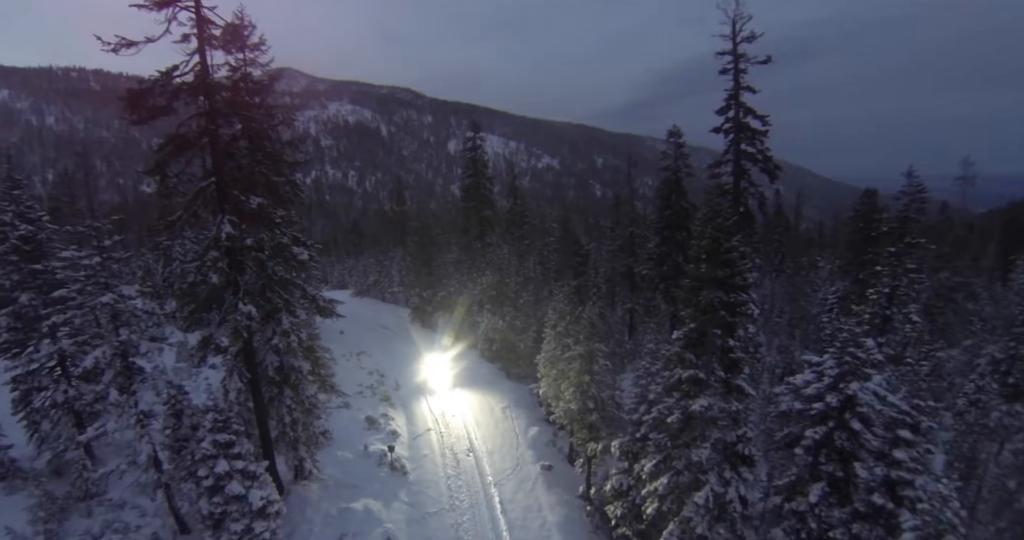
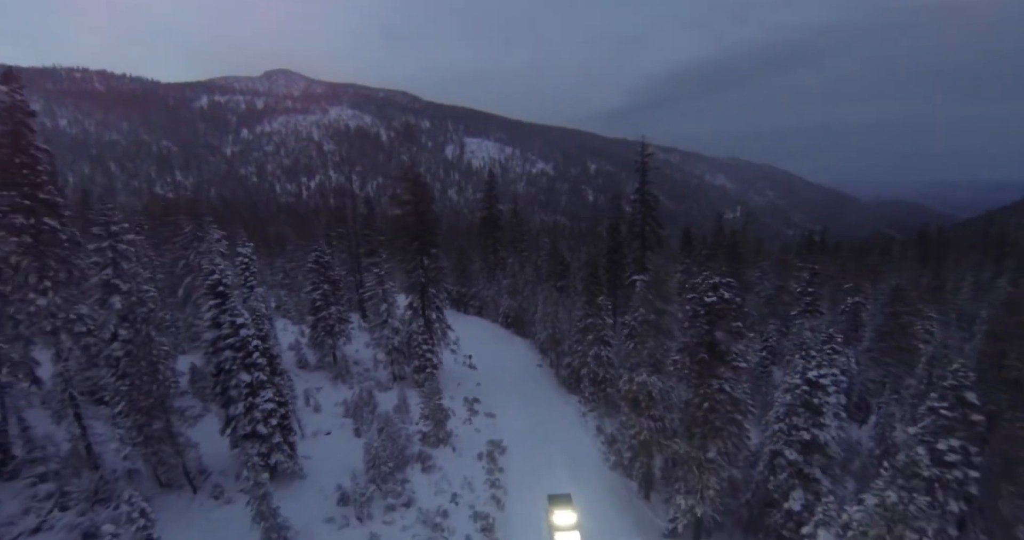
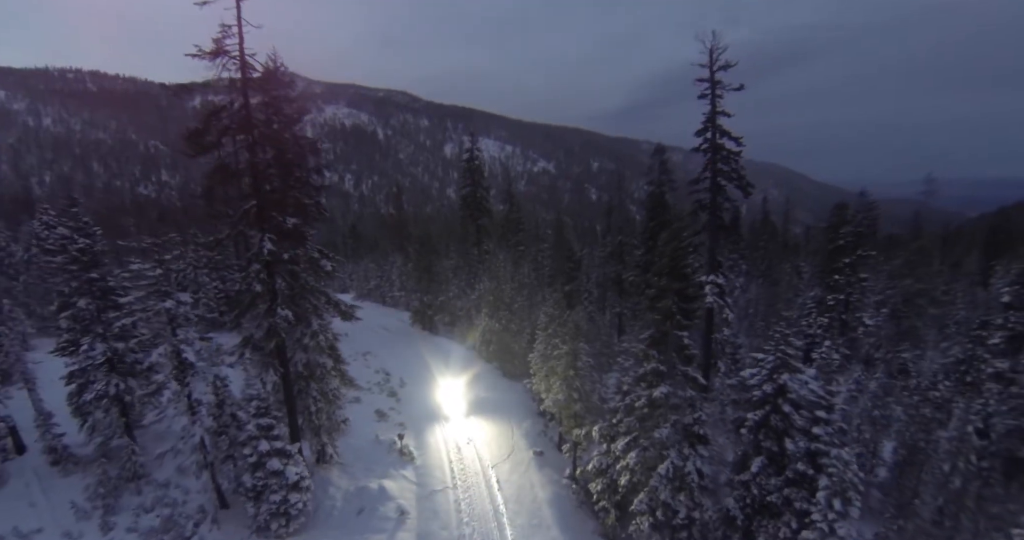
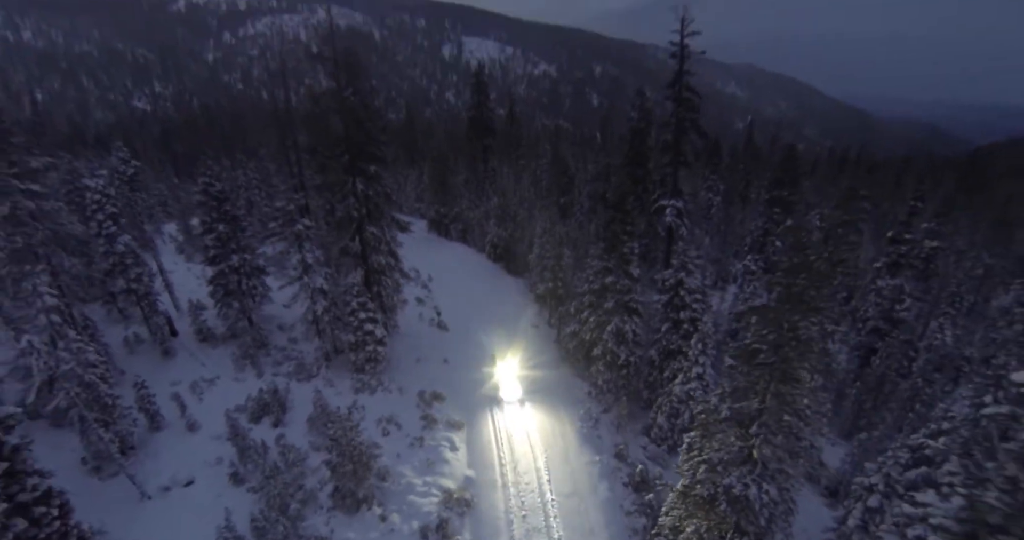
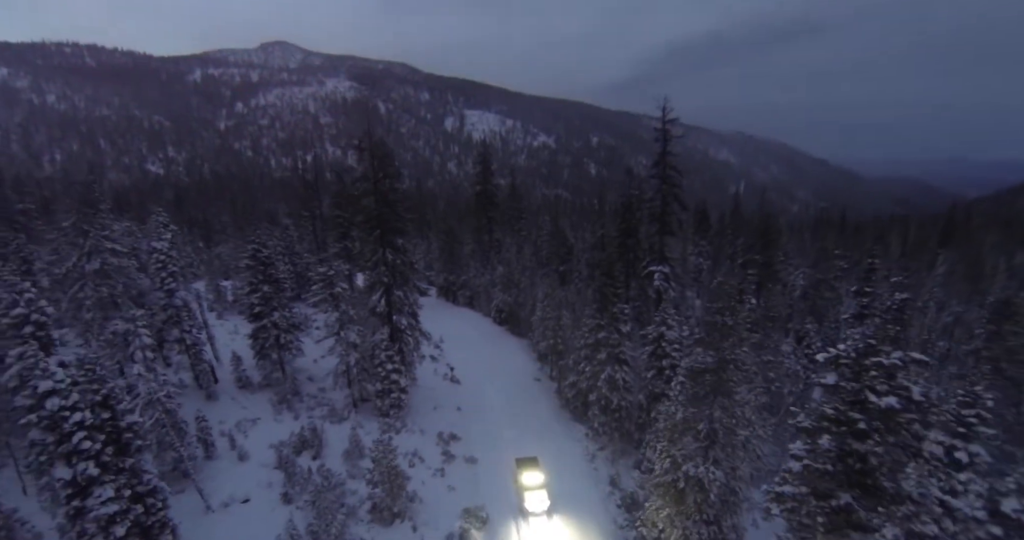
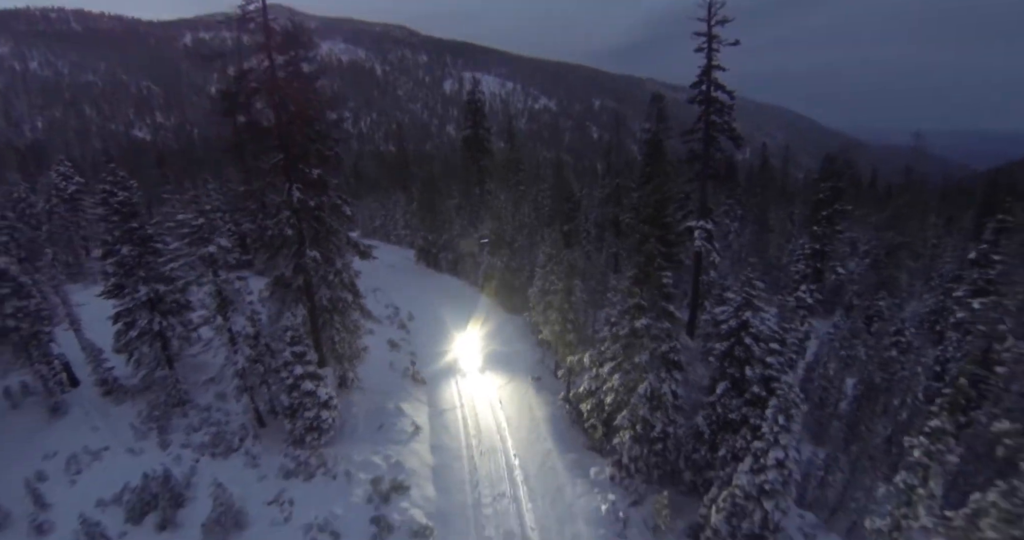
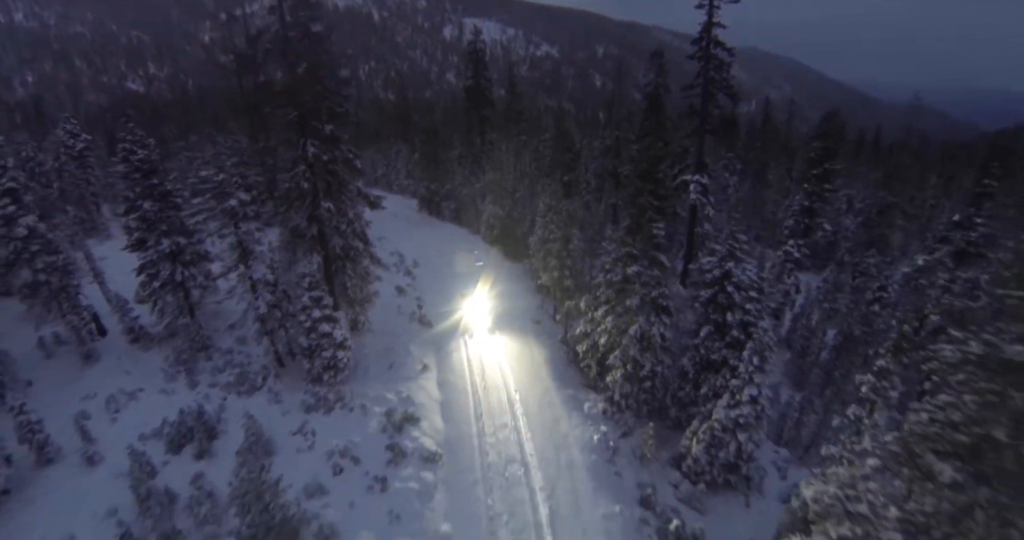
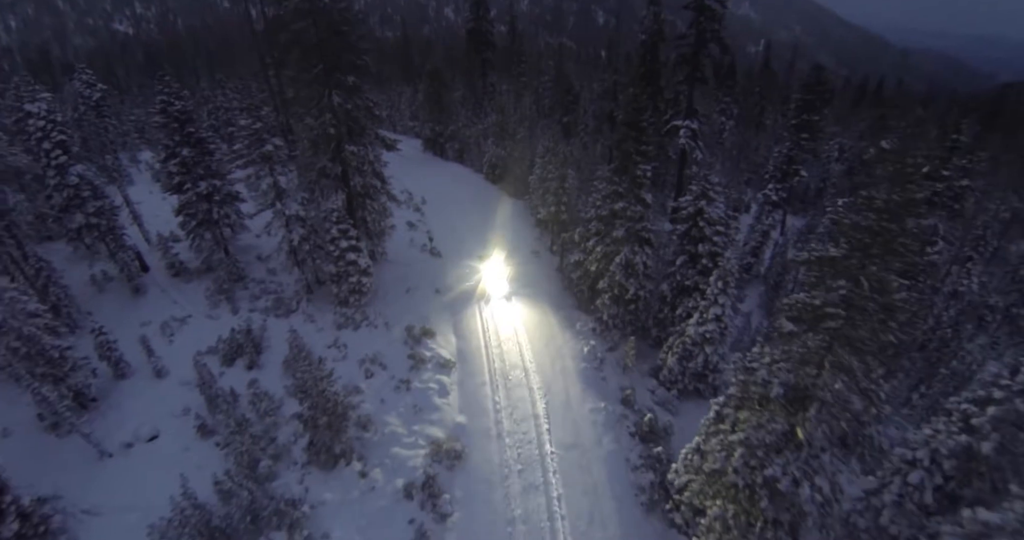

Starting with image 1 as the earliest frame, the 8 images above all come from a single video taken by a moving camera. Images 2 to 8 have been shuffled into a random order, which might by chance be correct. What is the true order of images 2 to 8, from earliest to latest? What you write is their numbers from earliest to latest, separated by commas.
3, 6, 7, 8, 4, 5, 2
